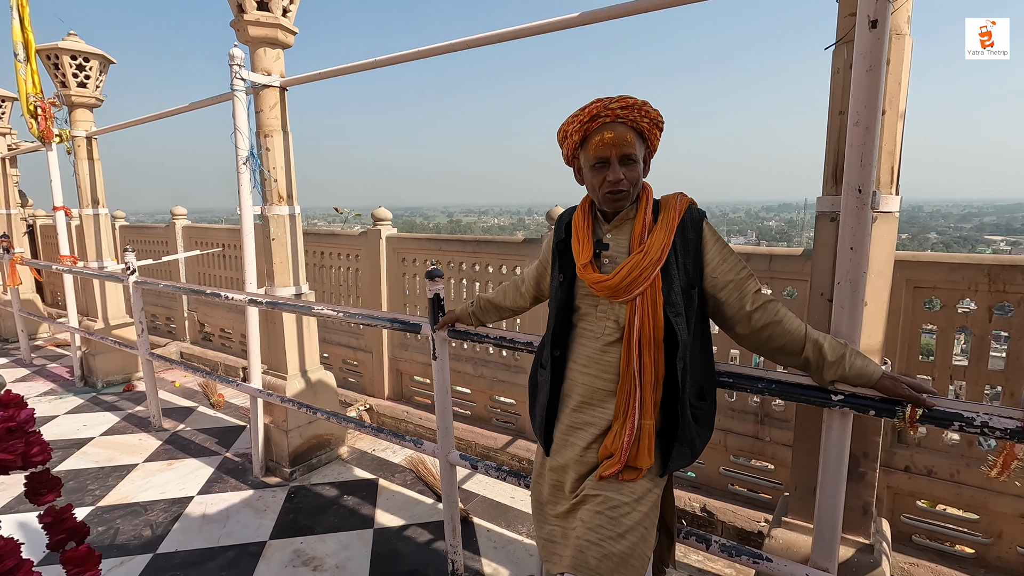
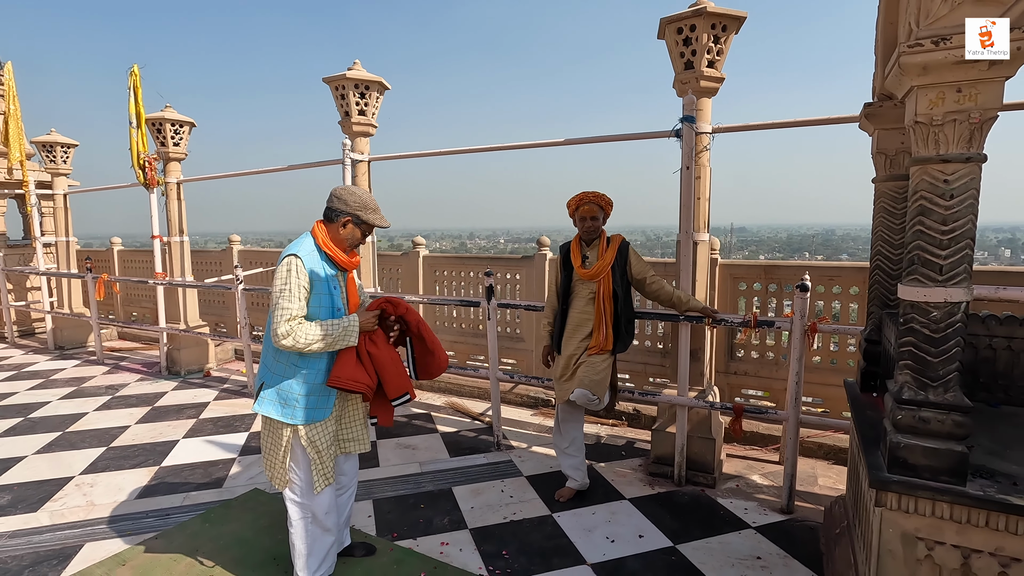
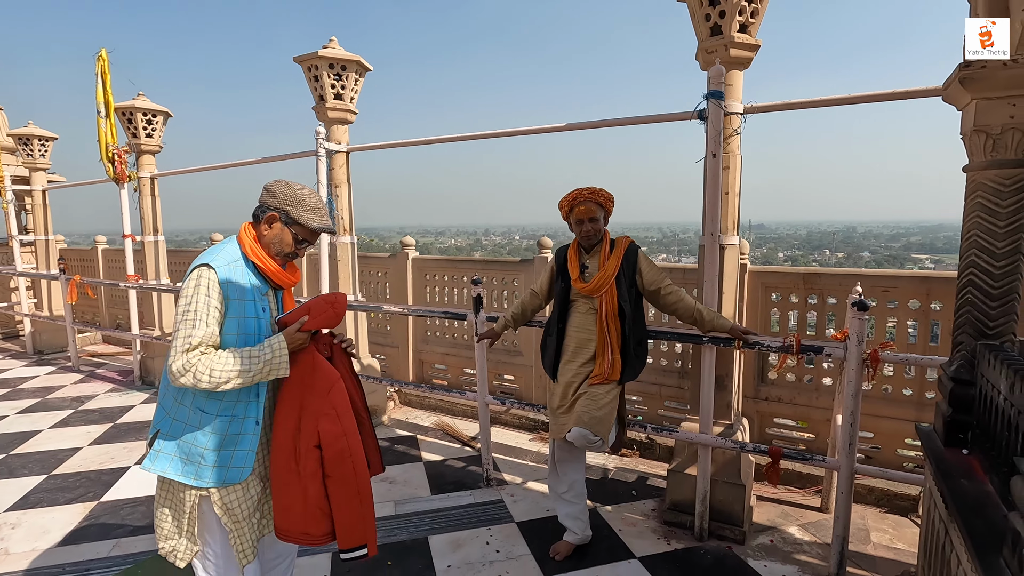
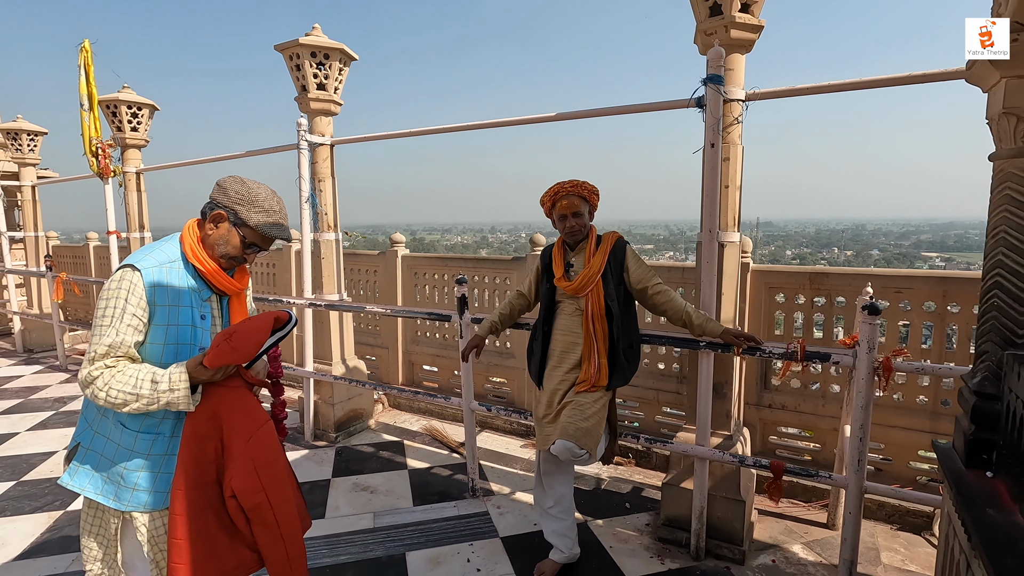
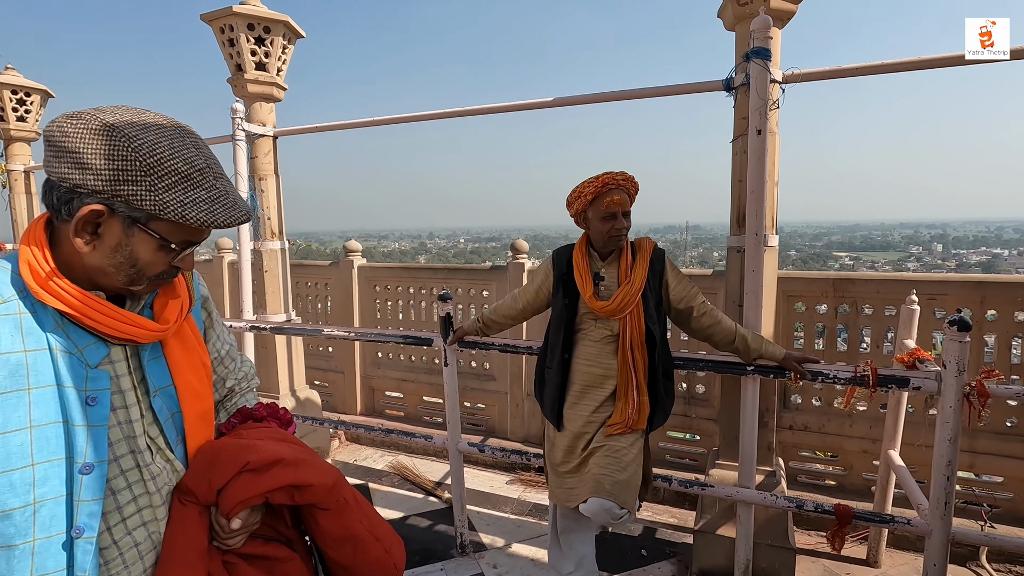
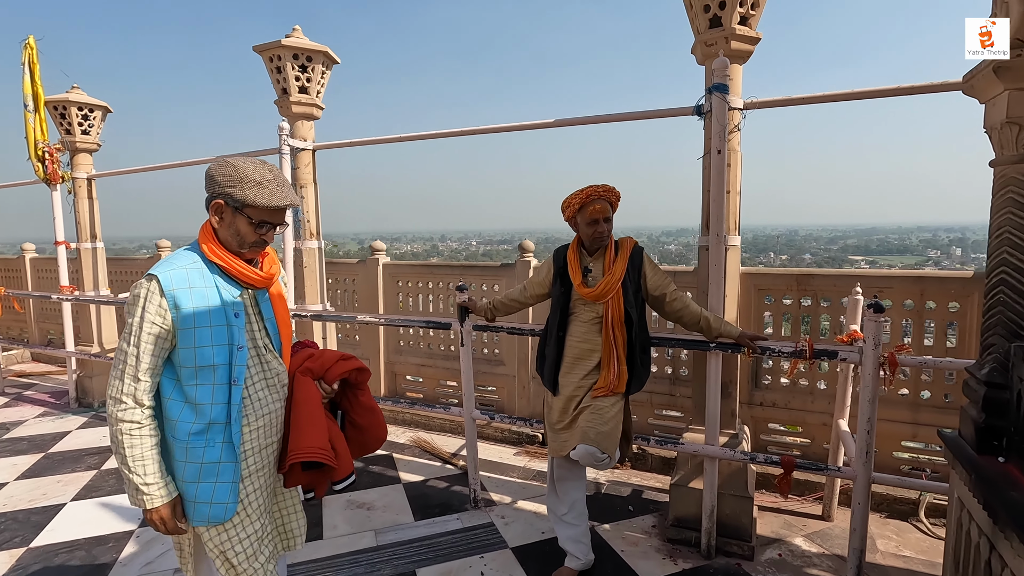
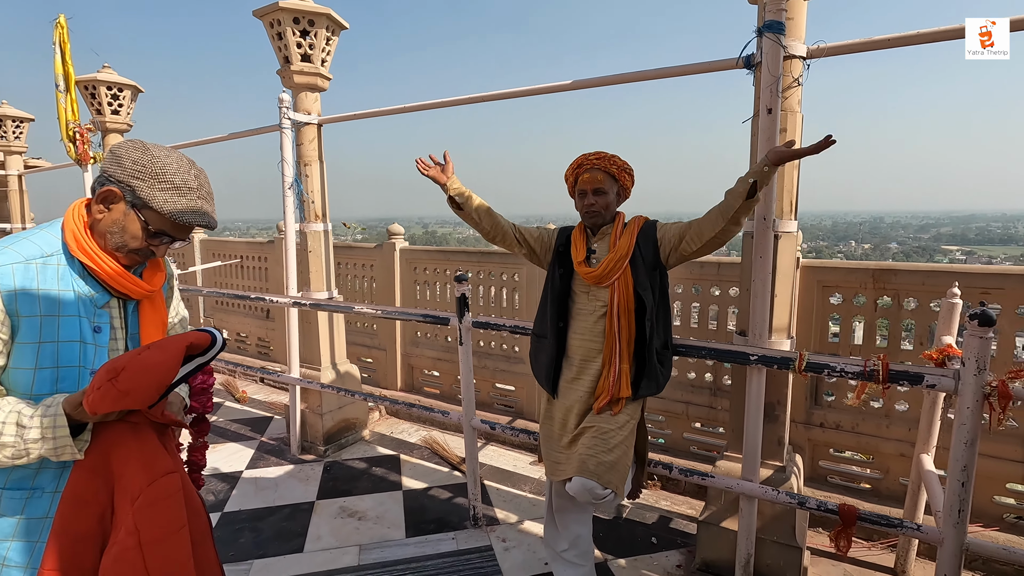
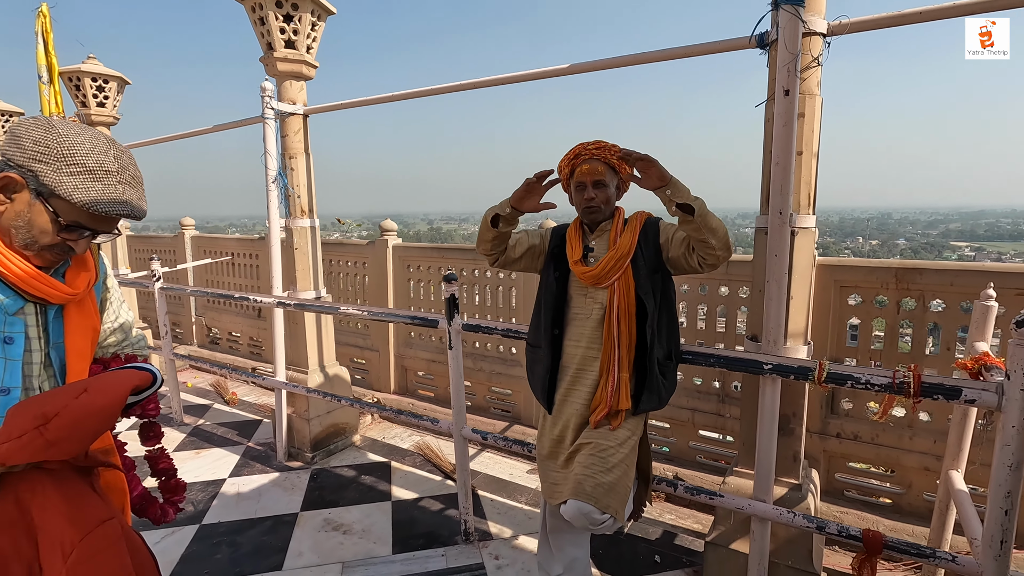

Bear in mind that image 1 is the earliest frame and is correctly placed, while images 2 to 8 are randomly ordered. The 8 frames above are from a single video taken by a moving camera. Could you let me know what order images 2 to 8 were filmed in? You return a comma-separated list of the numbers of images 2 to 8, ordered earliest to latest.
8, 7, 4, 3, 2, 6, 5
